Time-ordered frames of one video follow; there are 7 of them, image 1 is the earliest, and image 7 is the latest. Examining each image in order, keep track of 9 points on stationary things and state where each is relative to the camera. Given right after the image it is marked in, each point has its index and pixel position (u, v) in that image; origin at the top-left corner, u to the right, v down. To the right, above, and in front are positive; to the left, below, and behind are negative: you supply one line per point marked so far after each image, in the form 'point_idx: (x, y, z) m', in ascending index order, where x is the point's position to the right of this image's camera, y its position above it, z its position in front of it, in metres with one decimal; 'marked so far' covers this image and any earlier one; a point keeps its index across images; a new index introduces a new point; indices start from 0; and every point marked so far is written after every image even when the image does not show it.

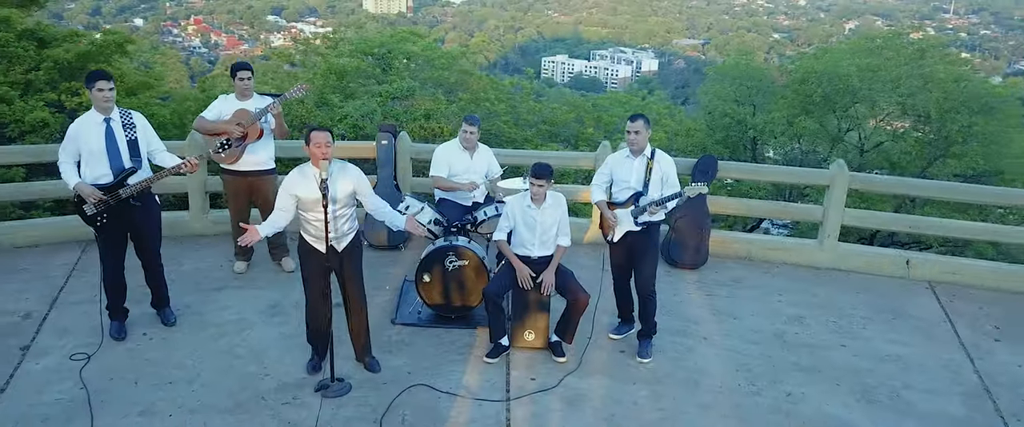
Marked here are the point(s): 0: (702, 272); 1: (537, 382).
0: (+1.8, -0.5, +7.6) m
1: (+0.2, -1.1, +5.5) m
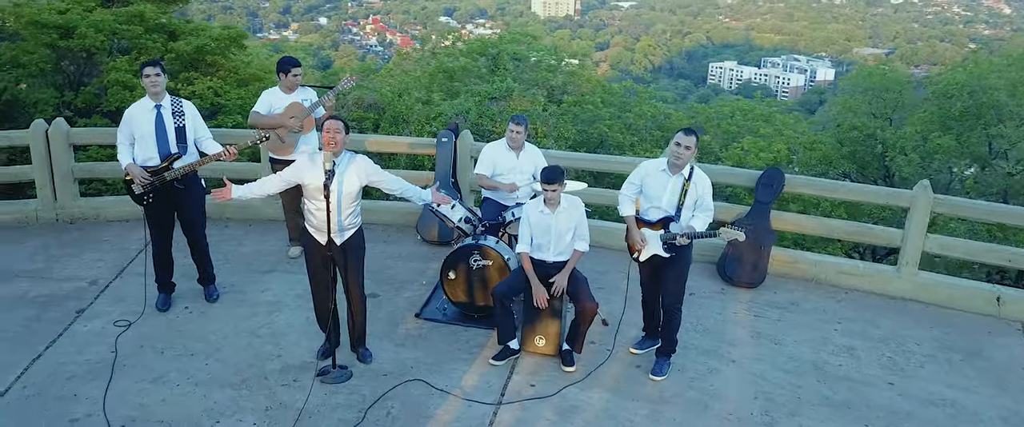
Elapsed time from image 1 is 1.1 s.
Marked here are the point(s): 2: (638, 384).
0: (+2.2, -0.7, +7.2) m
1: (+0.2, -1.2, +5.4) m
2: (+0.9, -1.2, +5.5) m
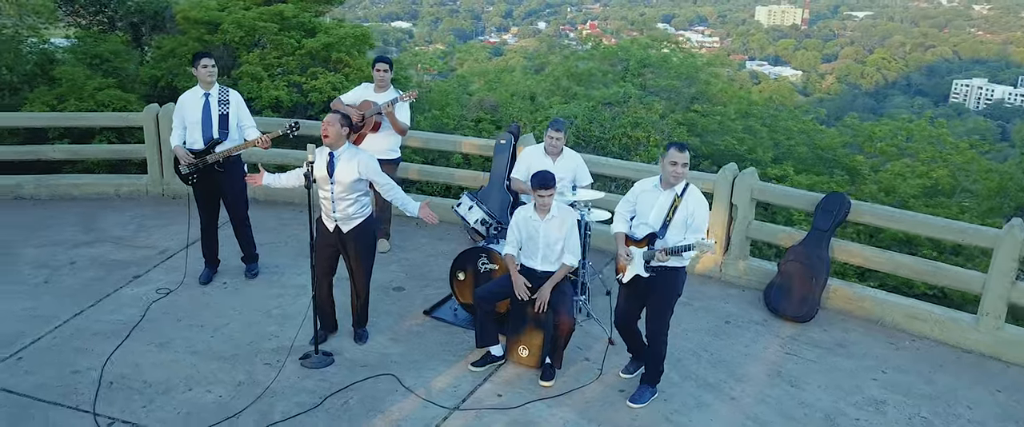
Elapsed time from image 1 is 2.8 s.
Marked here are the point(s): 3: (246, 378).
0: (+2.4, -0.9, +6.5) m
1: (-0.1, -1.2, +5.3) m
2: (+0.6, -1.3, +5.2) m
3: (-1.8, -1.1, +5.4) m
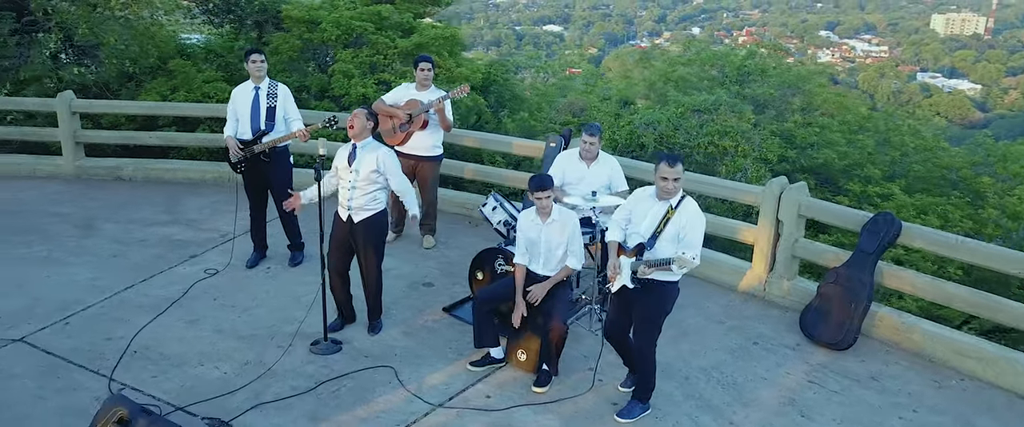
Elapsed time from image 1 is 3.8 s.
0: (+2.5, -1.1, +6.0) m
1: (-0.2, -1.2, +5.3) m
2: (+0.5, -1.3, +5.1) m
3: (-1.8, -1.0, +5.7) m
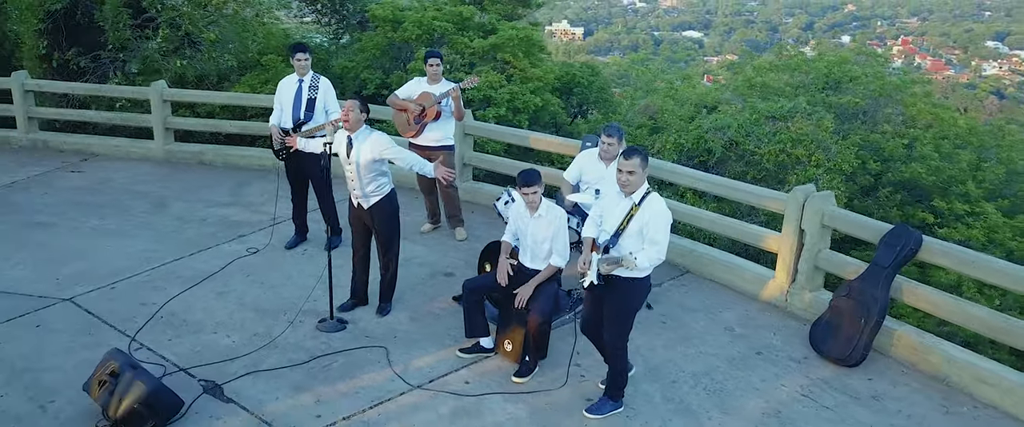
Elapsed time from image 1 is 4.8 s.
0: (+2.4, -1.1, +5.8) m
1: (-0.3, -1.1, +5.4) m
2: (+0.4, -1.3, +5.1) m
3: (-1.8, -0.9, +6.0) m
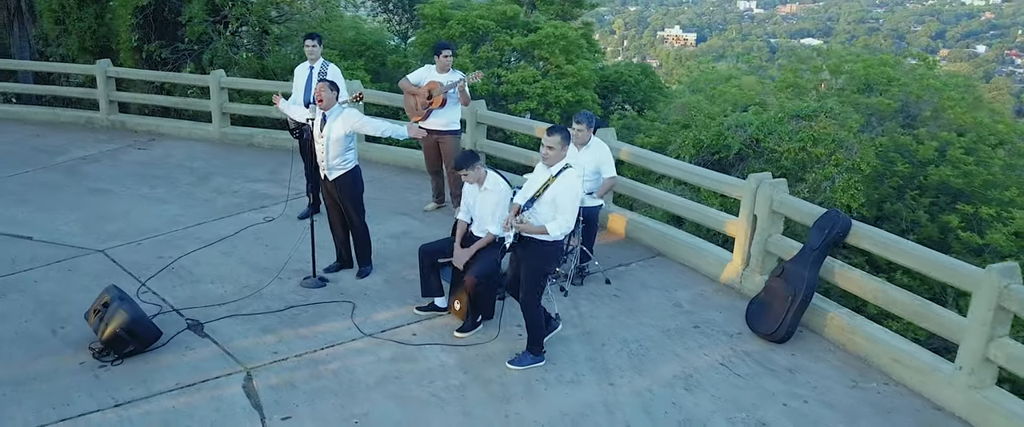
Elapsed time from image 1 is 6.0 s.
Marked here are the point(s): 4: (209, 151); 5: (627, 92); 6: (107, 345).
0: (+2.0, -1.0, +6.1) m
1: (-0.7, -0.9, +6.0) m
2: (-0.1, -1.1, +5.7) m
3: (-2.2, -0.6, +6.9) m
4: (-4.2, +0.9, +11.2) m
5: (+2.0, +2.2, +14.8) m
6: (-2.7, -0.9, +5.5) m
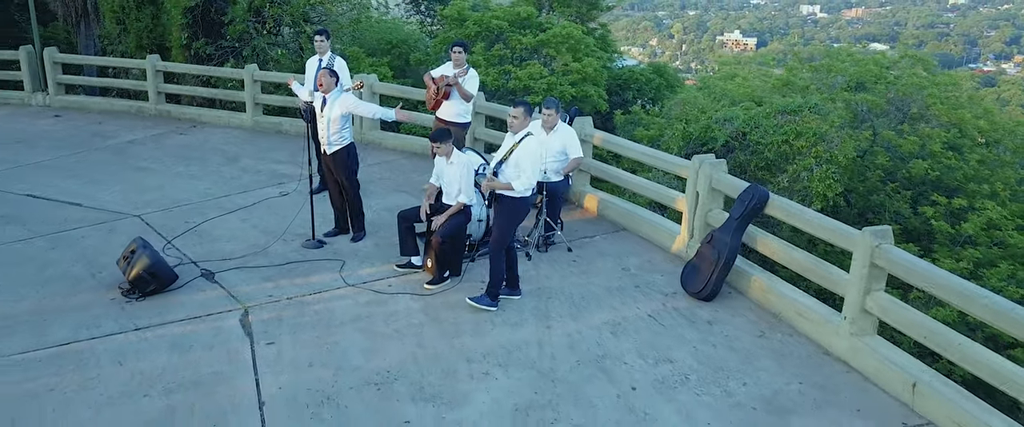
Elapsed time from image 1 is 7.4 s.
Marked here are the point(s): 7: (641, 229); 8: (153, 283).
0: (+1.7, -0.8, +6.9) m
1: (-1.1, -0.6, +7.1) m
2: (-0.5, -0.8, +6.7) m
3: (-2.4, -0.3, +8.0) m
4: (-4.1, +1.2, +12.4) m
5: (+2.3, +2.4, +15.7) m
6: (-3.1, -0.6, +6.7) m
7: (+1.3, -0.2, +8.5) m
8: (-2.9, -0.6, +6.7) m
